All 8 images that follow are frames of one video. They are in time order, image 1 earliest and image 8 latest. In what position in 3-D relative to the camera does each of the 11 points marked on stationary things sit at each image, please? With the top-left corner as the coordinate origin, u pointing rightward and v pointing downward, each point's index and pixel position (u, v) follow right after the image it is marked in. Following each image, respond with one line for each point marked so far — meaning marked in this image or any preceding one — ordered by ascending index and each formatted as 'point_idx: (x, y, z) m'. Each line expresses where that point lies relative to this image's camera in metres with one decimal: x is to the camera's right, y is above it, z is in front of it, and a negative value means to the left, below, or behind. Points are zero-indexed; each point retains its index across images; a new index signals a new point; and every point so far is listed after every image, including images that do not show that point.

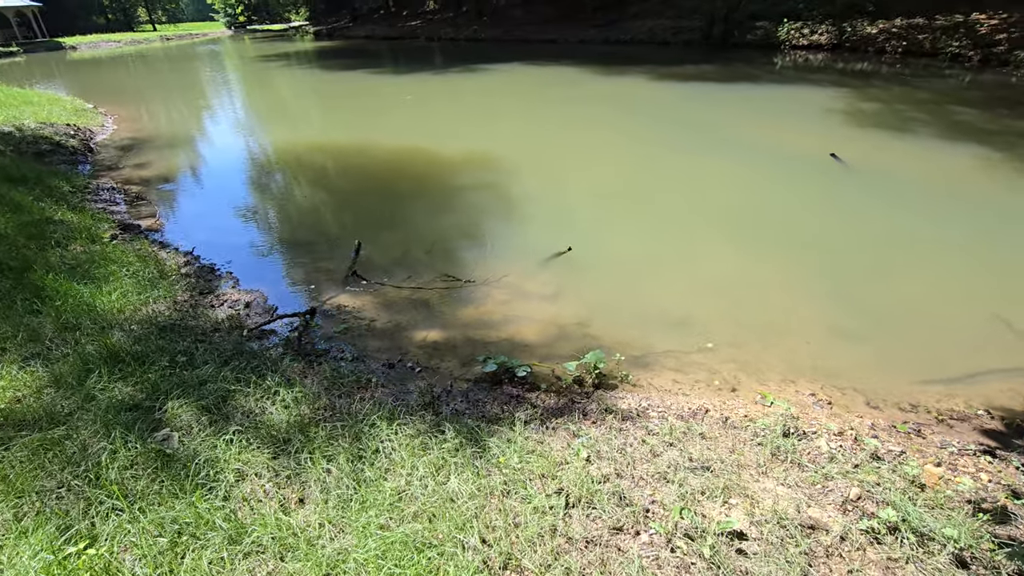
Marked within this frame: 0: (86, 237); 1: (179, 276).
0: (-4.7, +0.6, +5.6) m
1: (-3.2, +0.1, +5.0) m
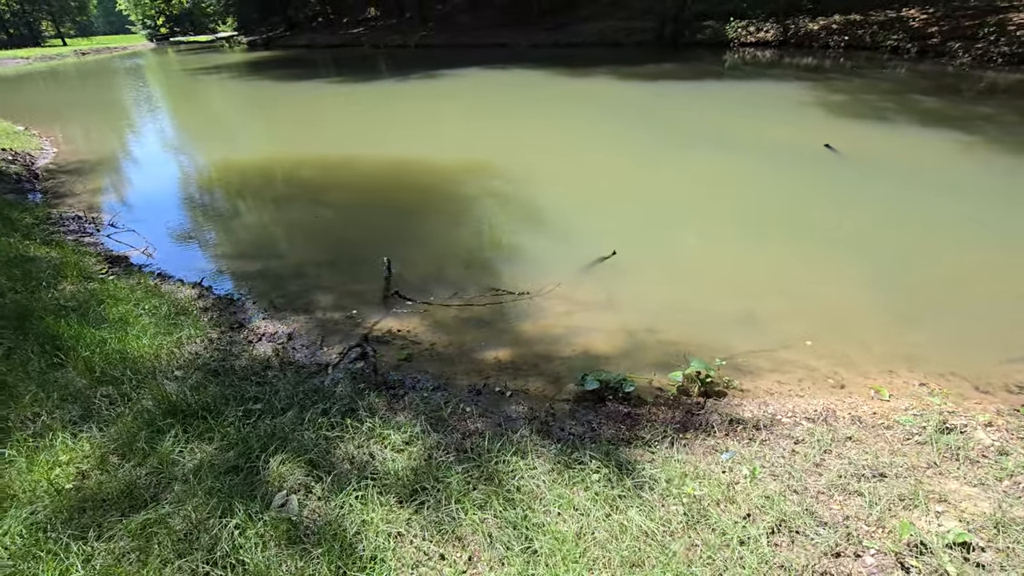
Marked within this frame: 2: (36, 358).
0: (-4.3, +0.1, +5.0) m
1: (-2.7, -0.2, +4.5) m
2: (-3.1, -0.5, +3.4) m
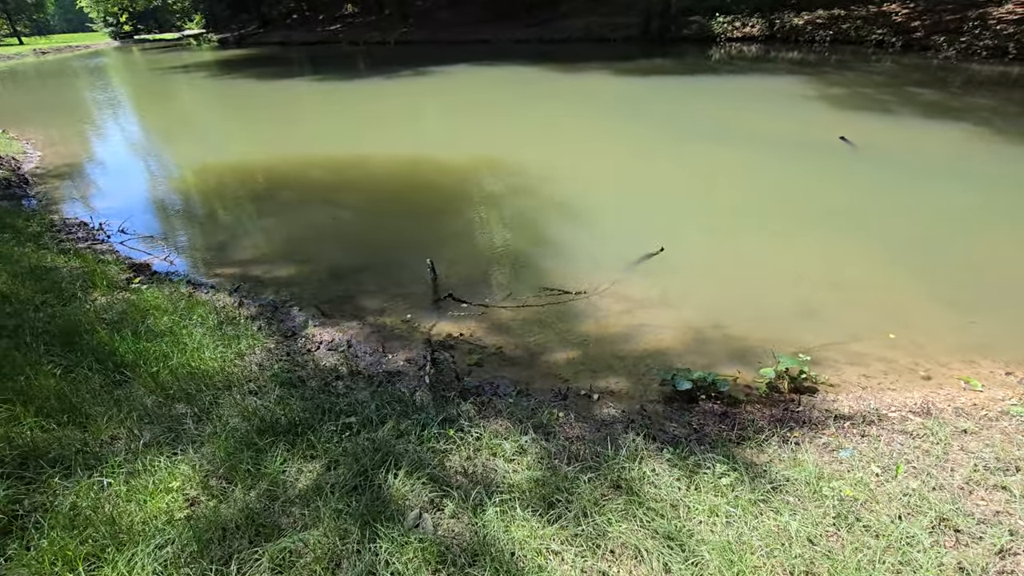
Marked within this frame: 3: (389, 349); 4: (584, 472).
0: (-3.8, 0.0, +4.7) m
1: (-2.2, -0.3, +4.3) m
2: (-2.6, -0.5, +3.1) m
3: (-1.0, -0.5, +4.0) m
4: (+0.4, -0.9, +2.5) m
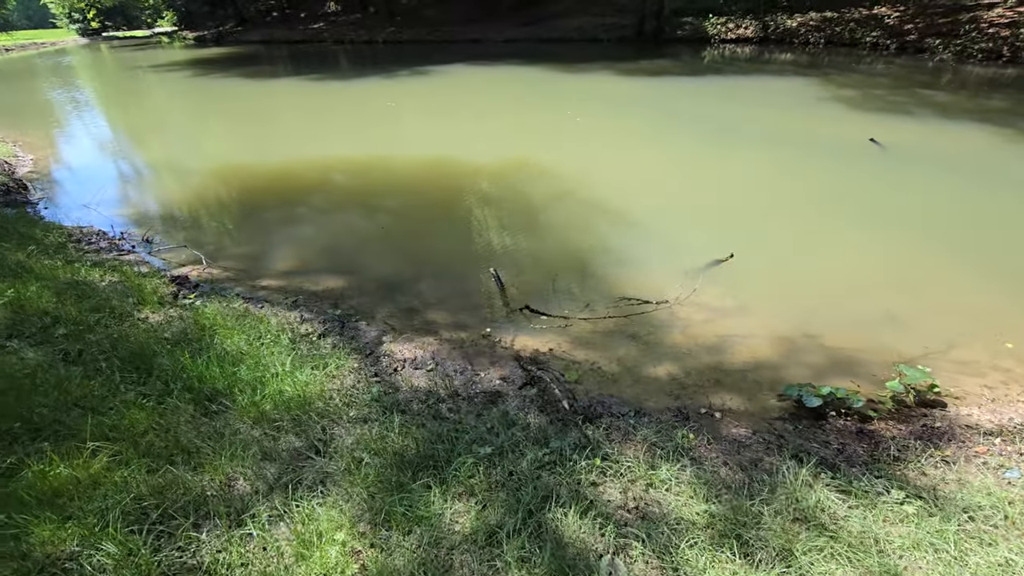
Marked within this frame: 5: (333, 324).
0: (-3.1, -0.1, +4.4) m
1: (-1.5, -0.4, +4.0) m
2: (-1.8, -0.7, +2.9) m
3: (-0.2, -0.6, +3.8) m
4: (+1.1, -1.0, +2.4) m
5: (-1.5, -0.3, +4.3) m
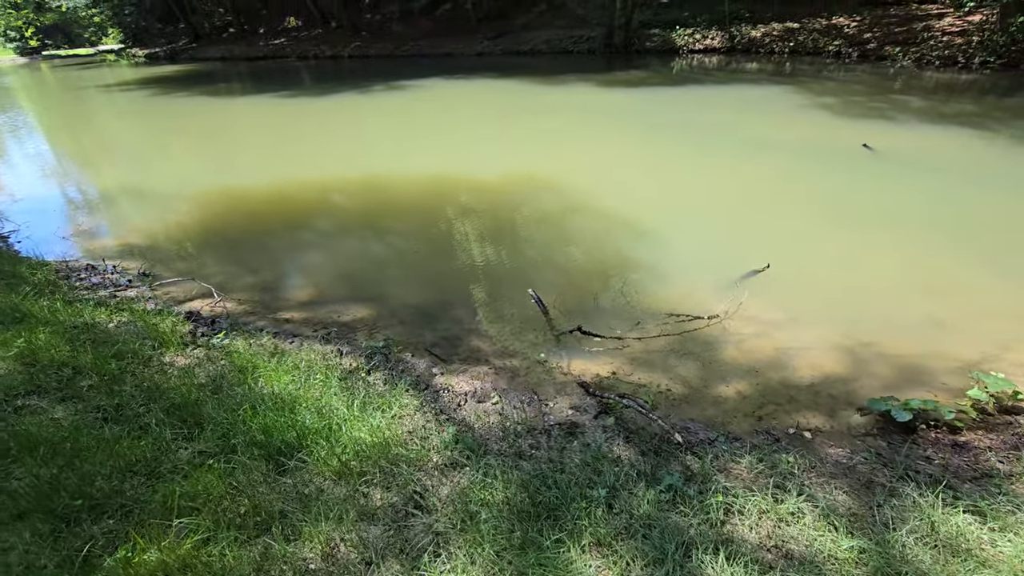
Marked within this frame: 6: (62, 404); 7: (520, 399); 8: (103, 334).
0: (-2.7, -0.4, +4.0) m
1: (-1.1, -0.6, +3.8) m
2: (-1.3, -0.9, +2.6) m
3: (+0.2, -0.8, +3.6) m
4: (+1.7, -1.1, +2.3) m
5: (-1.1, -0.6, +4.0) m
6: (-2.7, -0.7, +3.0) m
7: (0.0, -0.8, +3.6) m
8: (-3.2, -0.4, +4.0) m
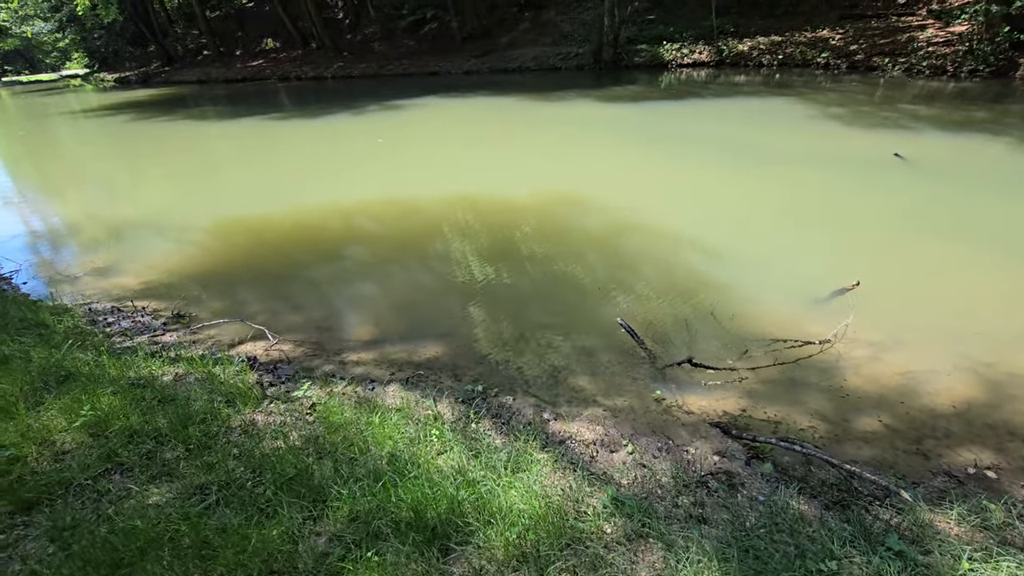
0: (-1.9, -0.8, +3.6) m
1: (-0.3, -0.9, +3.4) m
2: (-0.4, -1.1, +2.2) m
3: (+1.1, -1.0, +3.3) m
4: (+2.6, -1.2, +2.0) m
5: (-0.3, -0.8, +3.7) m
6: (-1.8, -1.0, +2.6) m
7: (+0.9, -1.0, +3.2) m
8: (-2.4, -0.7, +3.5) m
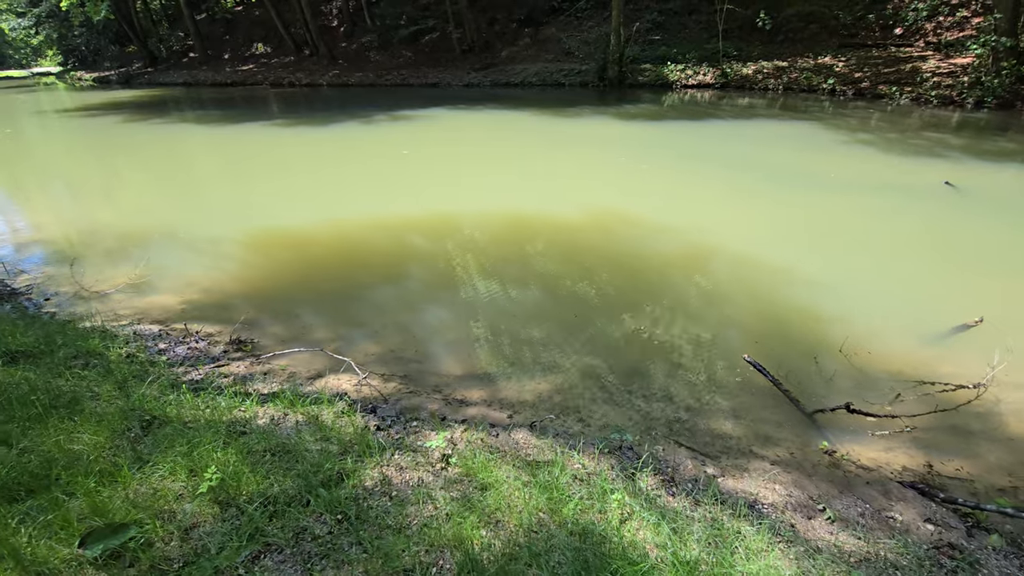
0: (-0.9, -1.0, +3.1) m
1: (+0.7, -1.1, +3.0) m
2: (+0.7, -1.3, +1.8) m
3: (+2.1, -1.2, +2.9) m
4: (+3.7, -1.5, +1.7) m
5: (+0.7, -1.1, +3.3) m
6: (-0.8, -1.2, +2.1) m
7: (+1.9, -1.2, +2.9) m
8: (-1.4, -0.9, +3.0) m
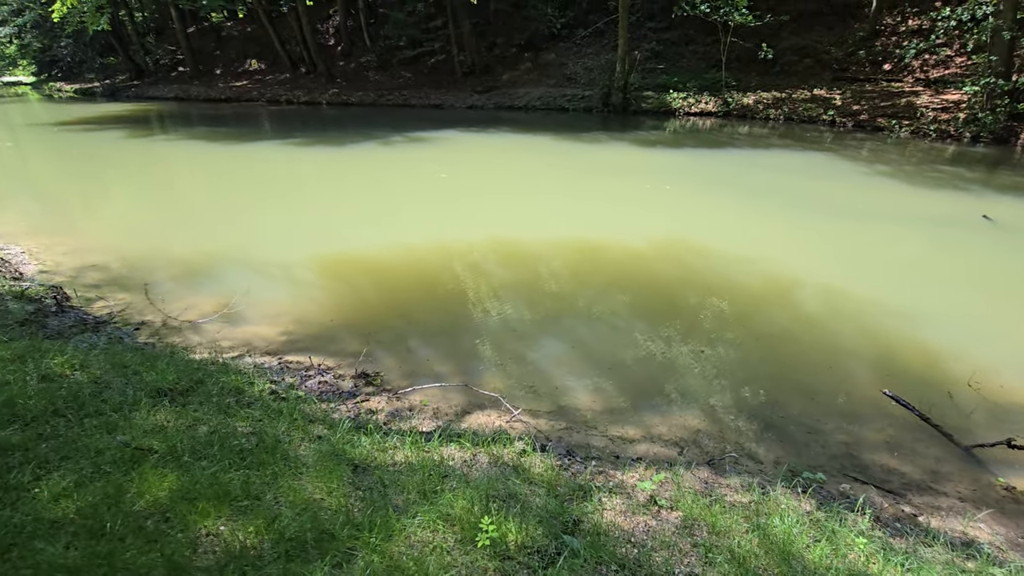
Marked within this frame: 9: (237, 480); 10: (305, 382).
0: (+0.4, -1.2, +3.1) m
1: (+2.0, -1.4, +3.0) m
2: (+2.0, -1.5, +1.8) m
3: (+3.3, -1.5, +3.0) m
4: (+5.0, -1.7, +1.9) m
5: (+2.0, -1.3, +3.3) m
6: (+0.5, -1.4, +2.1) m
7: (+3.2, -1.5, +3.0) m
8: (-0.1, -1.1, +3.0) m
9: (-1.4, -1.0, +2.7) m
10: (-1.8, -0.8, +4.5) m
